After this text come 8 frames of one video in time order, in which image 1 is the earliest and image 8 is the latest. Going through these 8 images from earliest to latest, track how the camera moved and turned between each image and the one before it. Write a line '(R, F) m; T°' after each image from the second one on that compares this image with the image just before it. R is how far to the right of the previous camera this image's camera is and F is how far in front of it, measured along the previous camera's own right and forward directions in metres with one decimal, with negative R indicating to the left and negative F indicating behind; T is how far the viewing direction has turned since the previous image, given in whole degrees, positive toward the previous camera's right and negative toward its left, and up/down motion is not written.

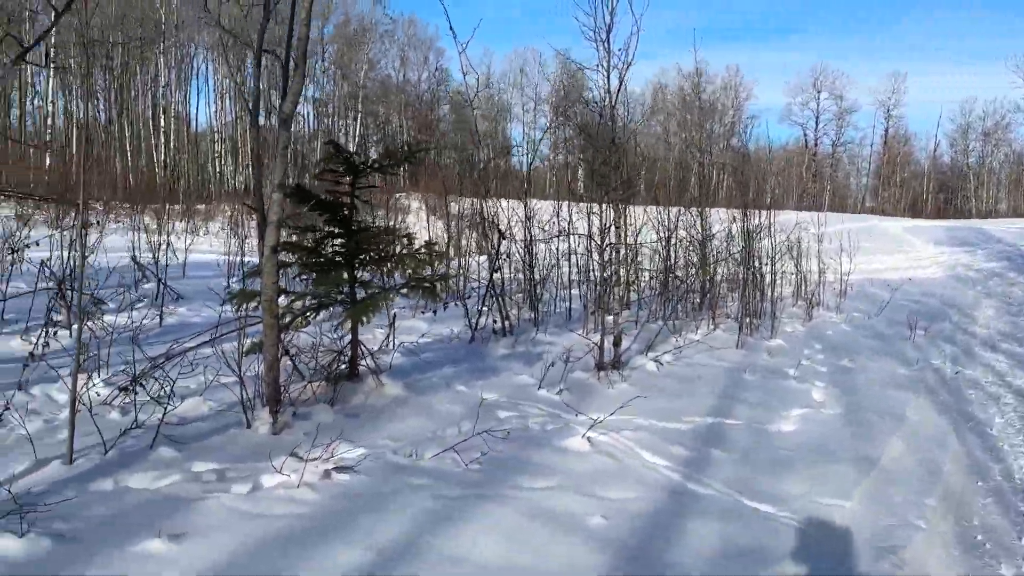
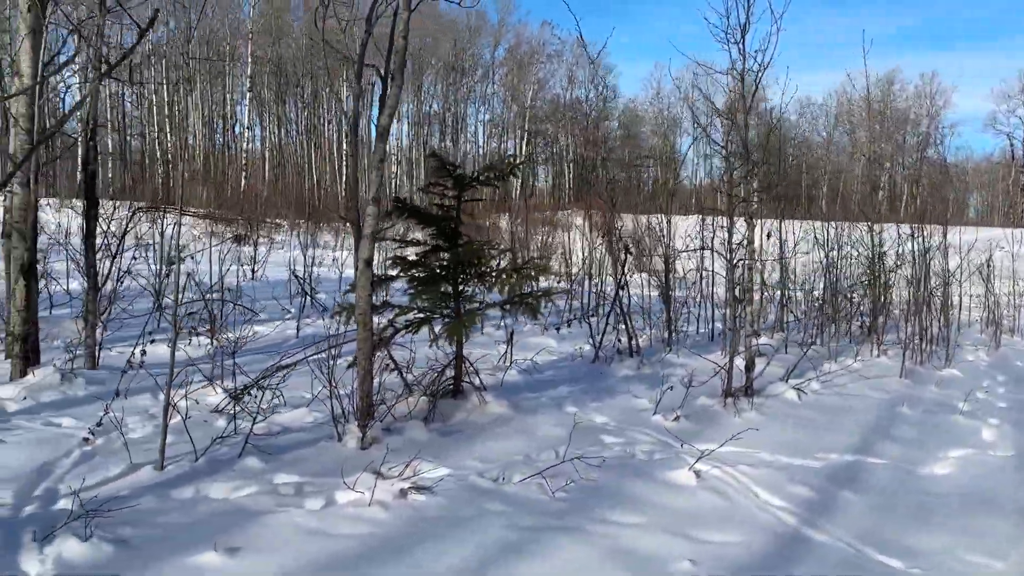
(+0.4, +0.3) m; -11°
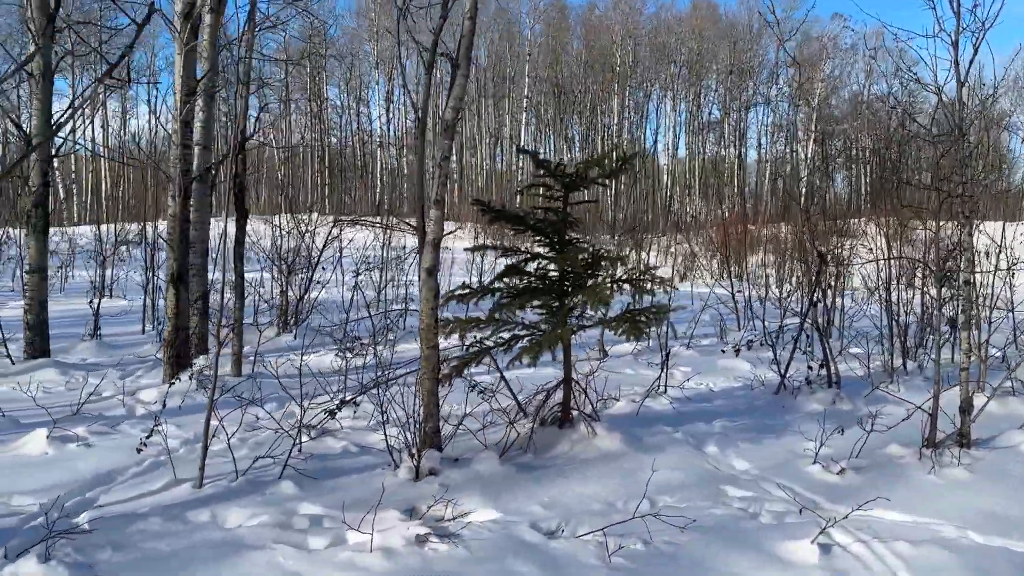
(+1.0, +0.9) m; -19°
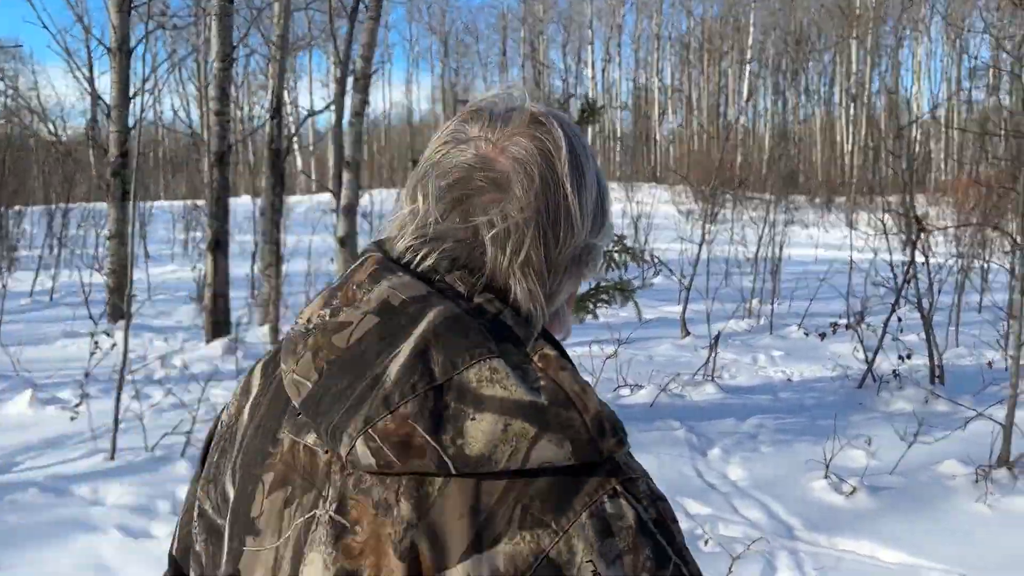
(+1.4, +0.7) m; -16°
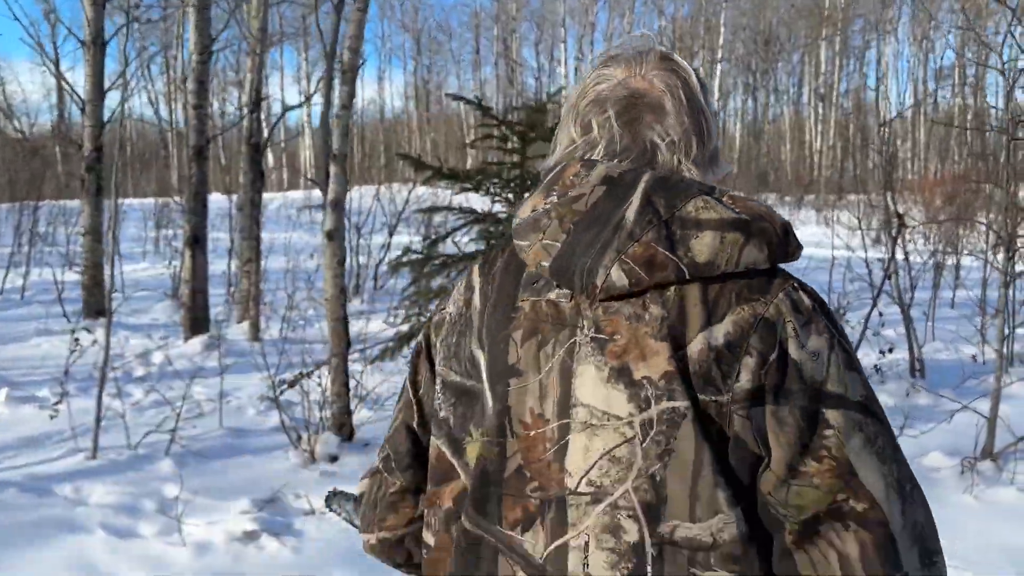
(-0.1, 0.0) m; +2°
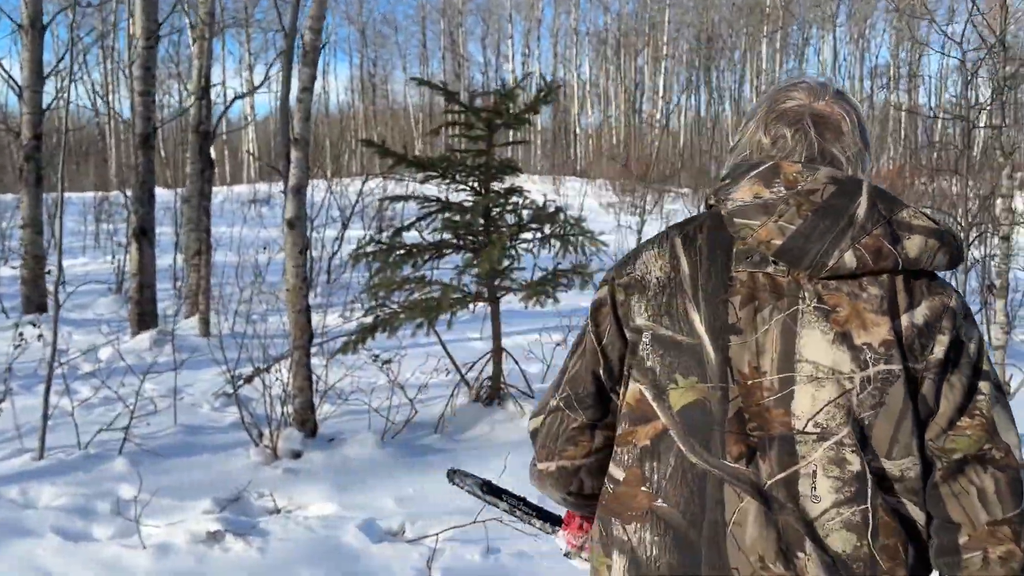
(-0.1, +0.1) m; +4°
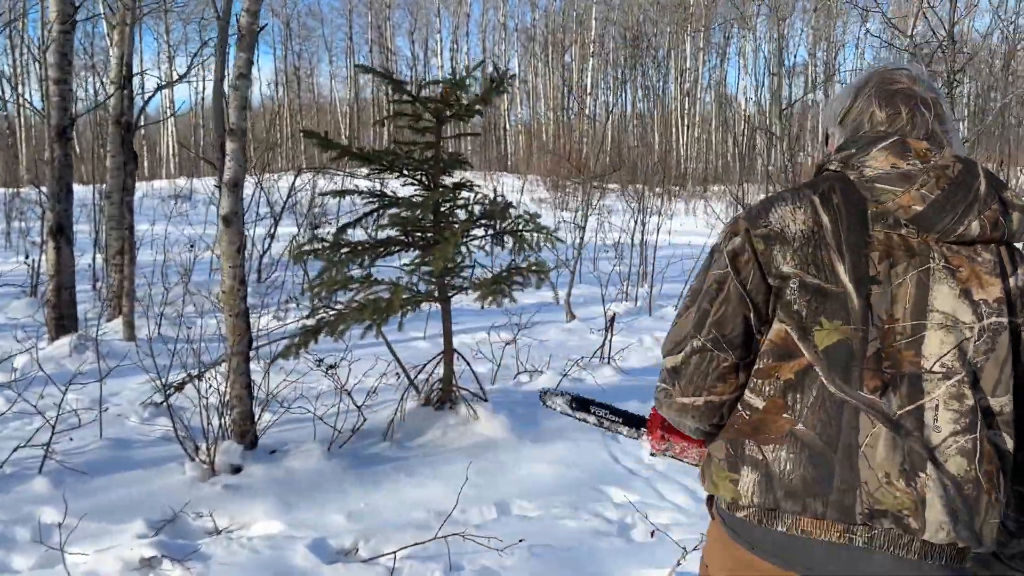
(-0.1, +0.2) m; +5°
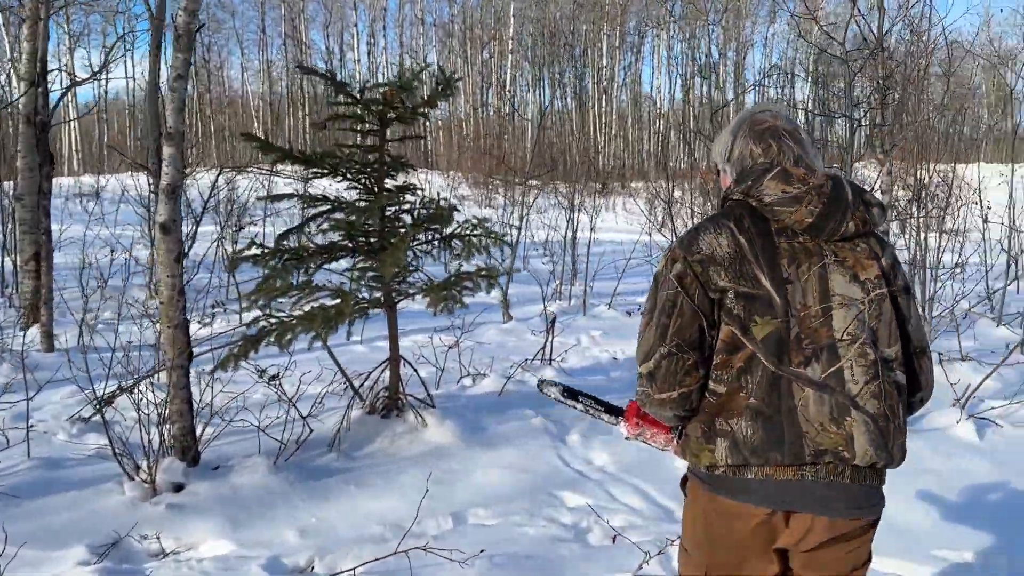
(-0.1, 0.0) m; +5°
